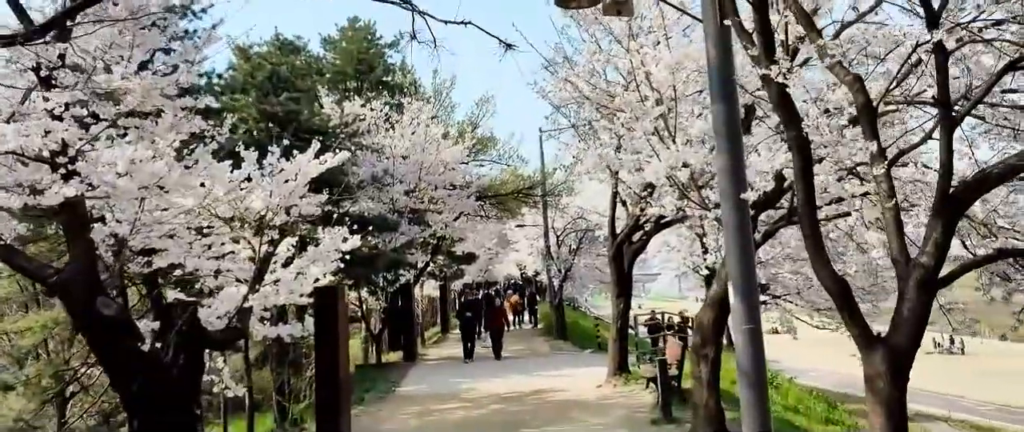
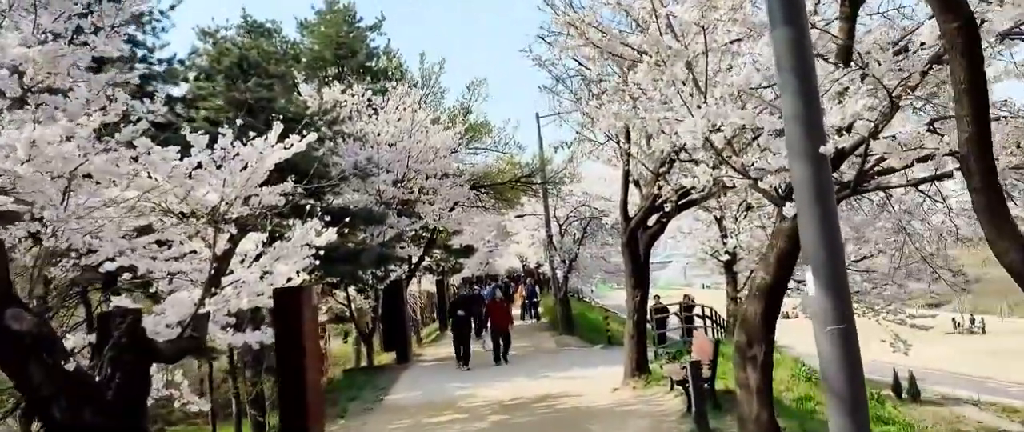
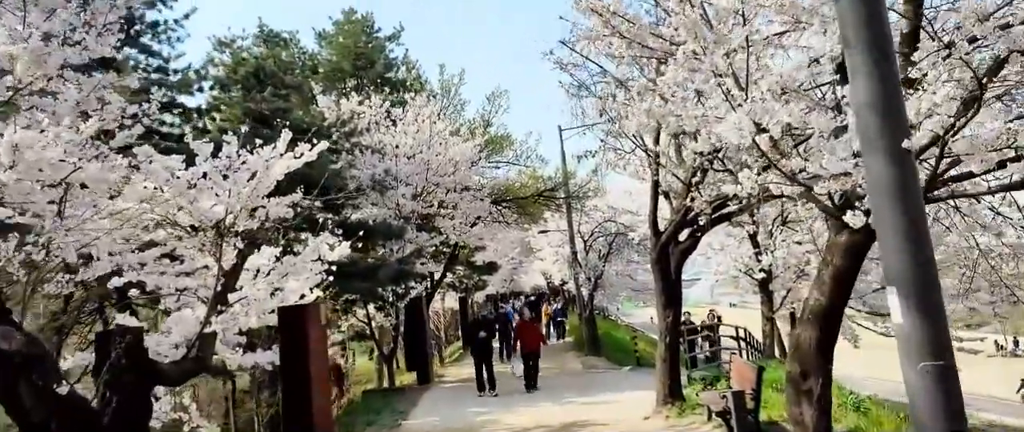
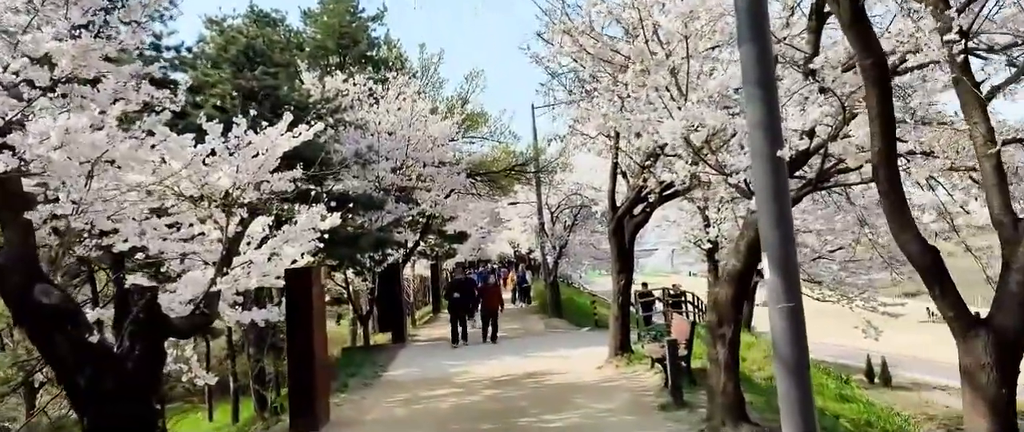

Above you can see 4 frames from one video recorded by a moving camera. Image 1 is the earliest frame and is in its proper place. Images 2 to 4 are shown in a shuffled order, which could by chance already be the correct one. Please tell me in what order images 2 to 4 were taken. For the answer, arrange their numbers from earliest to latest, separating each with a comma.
4, 2, 3
